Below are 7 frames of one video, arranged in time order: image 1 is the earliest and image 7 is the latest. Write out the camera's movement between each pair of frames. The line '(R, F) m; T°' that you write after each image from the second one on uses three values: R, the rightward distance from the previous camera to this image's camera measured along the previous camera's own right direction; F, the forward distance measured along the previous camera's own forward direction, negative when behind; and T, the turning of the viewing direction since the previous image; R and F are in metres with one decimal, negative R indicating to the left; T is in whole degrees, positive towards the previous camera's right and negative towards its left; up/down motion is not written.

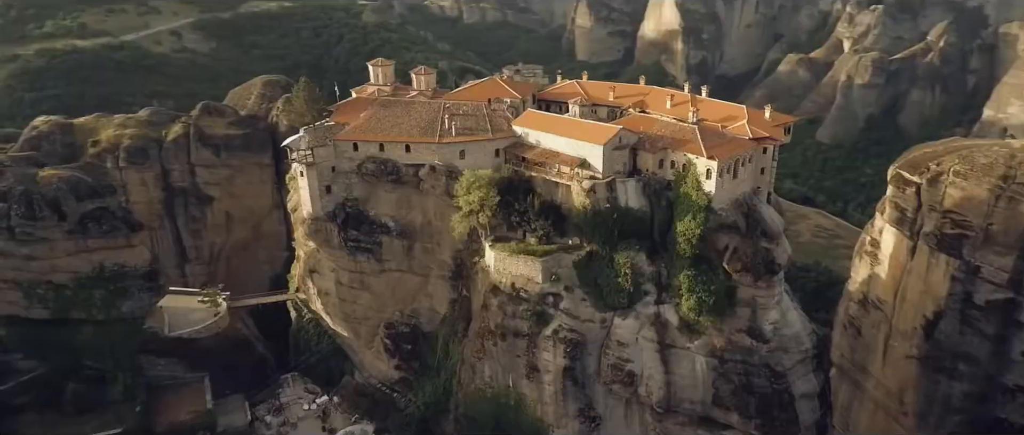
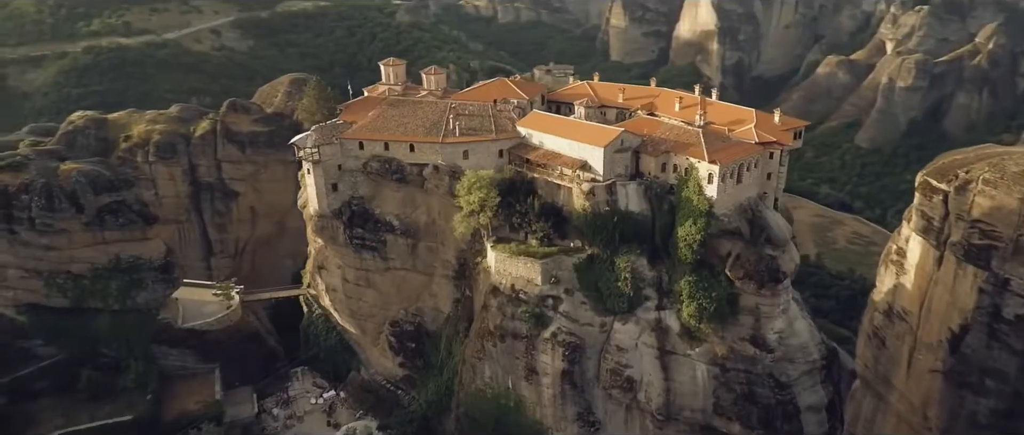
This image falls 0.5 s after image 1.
(+1.5, +0.1) m; -3°
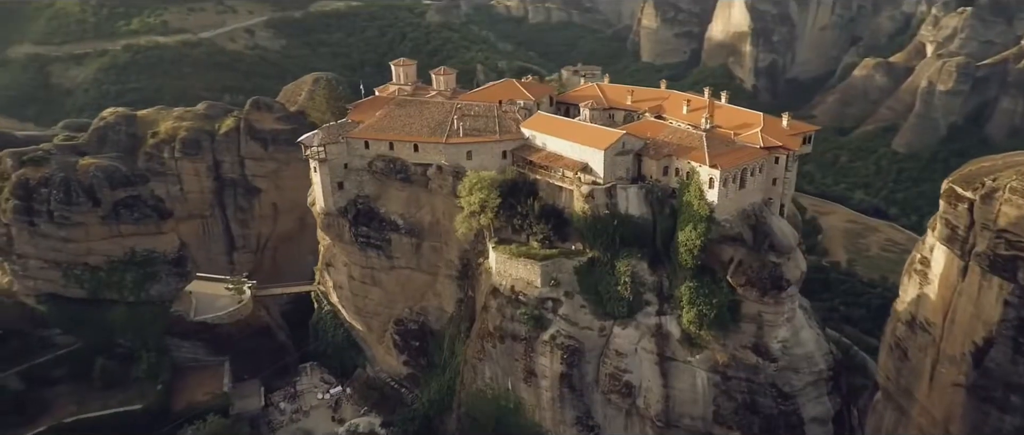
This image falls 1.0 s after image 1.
(+1.3, +0.1) m; -3°
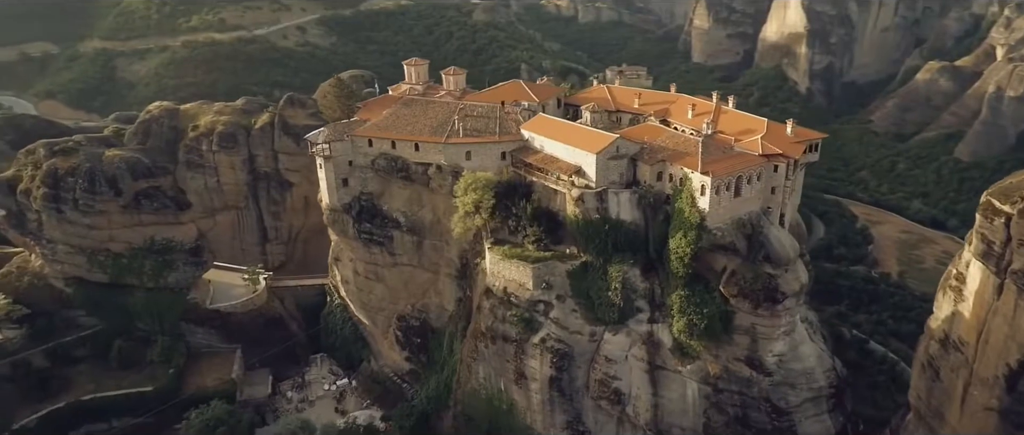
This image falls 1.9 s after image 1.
(+2.5, +0.1) m; -4°
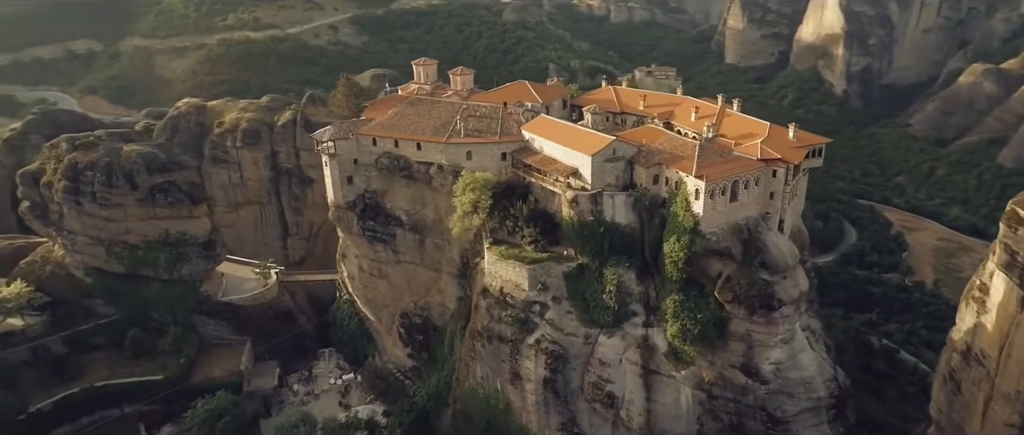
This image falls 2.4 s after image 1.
(+1.5, 0.0) m; -3°
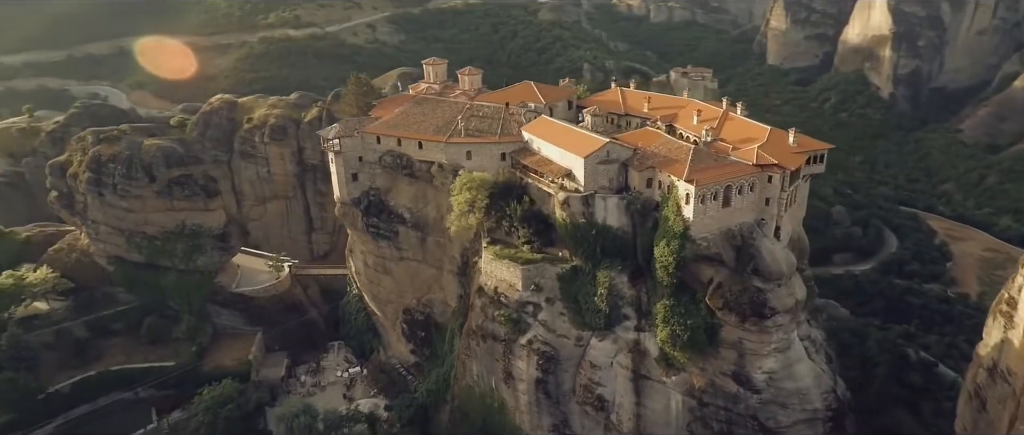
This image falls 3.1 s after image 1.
(+1.9, -0.1) m; -3°
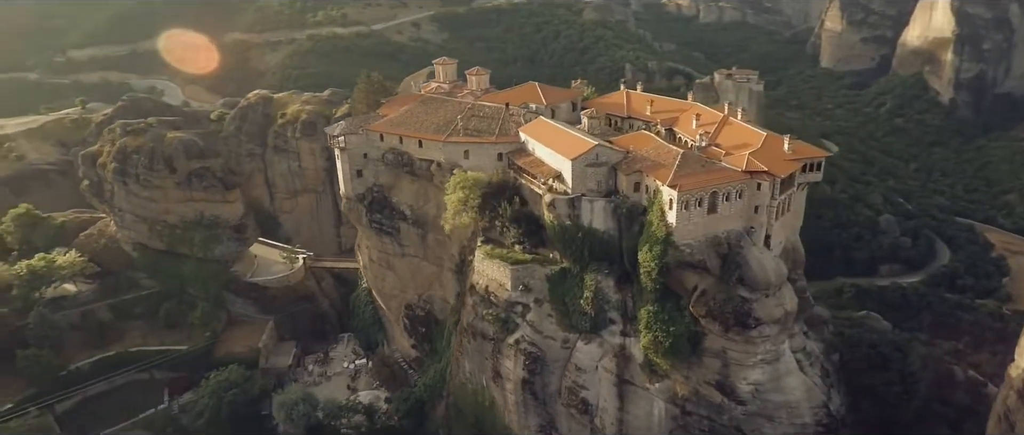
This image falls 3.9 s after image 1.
(+2.5, -0.1) m; -4°
